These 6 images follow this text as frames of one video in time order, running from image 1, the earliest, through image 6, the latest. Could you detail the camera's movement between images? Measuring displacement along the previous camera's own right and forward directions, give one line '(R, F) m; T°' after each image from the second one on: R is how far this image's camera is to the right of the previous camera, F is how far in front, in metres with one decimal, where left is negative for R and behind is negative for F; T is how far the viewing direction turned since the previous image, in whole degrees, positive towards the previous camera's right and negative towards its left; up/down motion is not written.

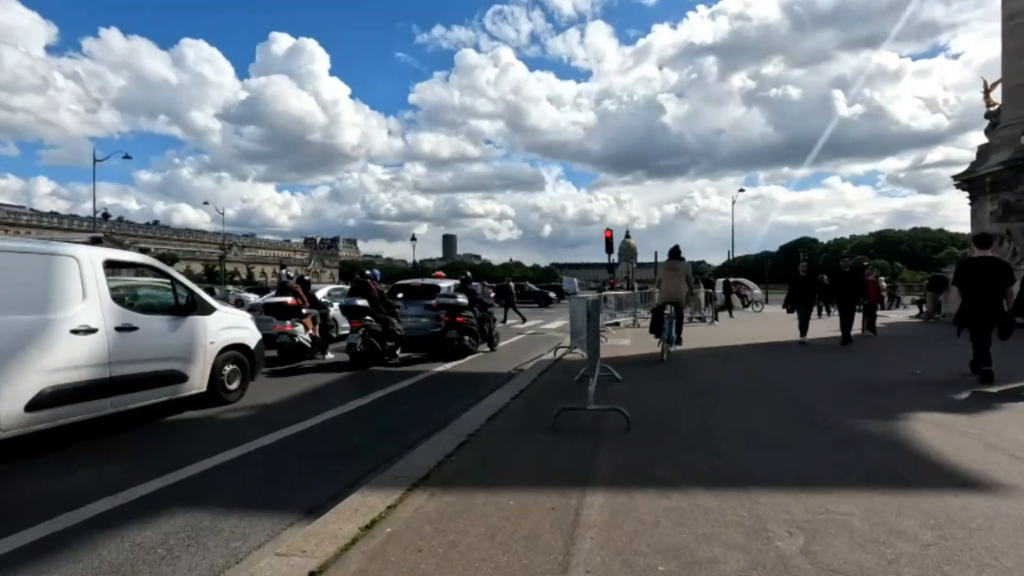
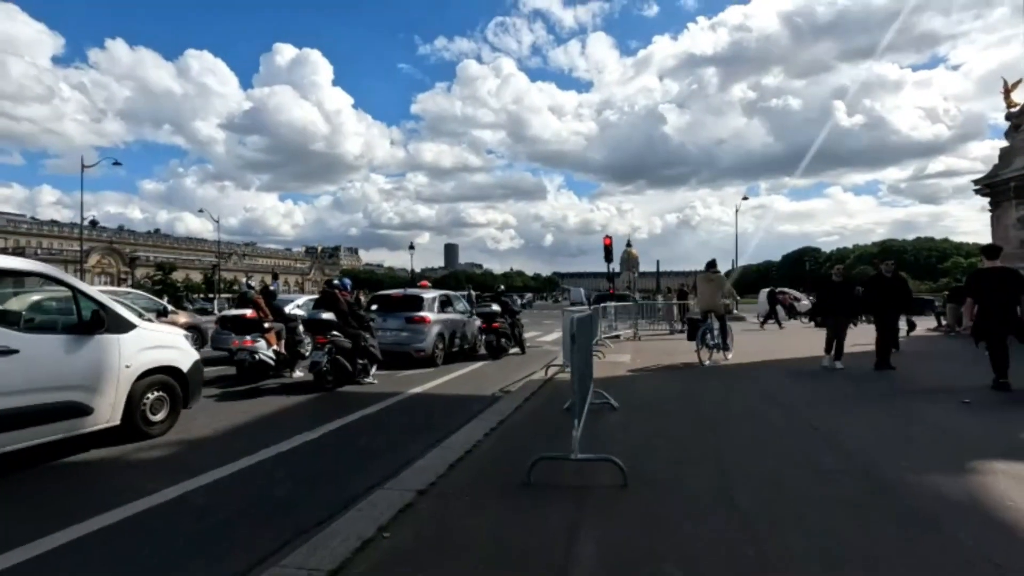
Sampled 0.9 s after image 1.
(+0.4, +1.4) m; 0°
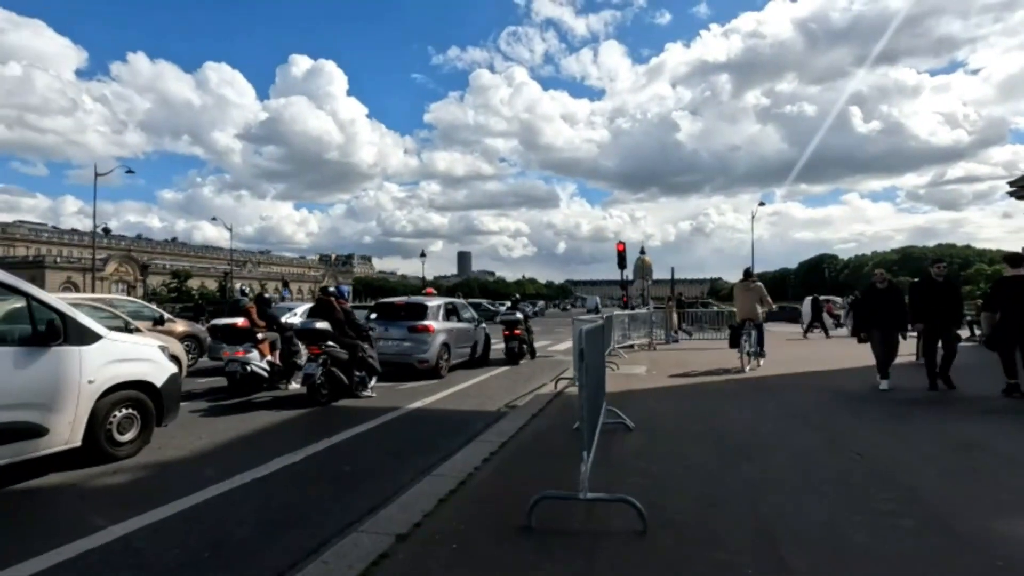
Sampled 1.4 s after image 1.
(+0.1, +0.8) m; -1°
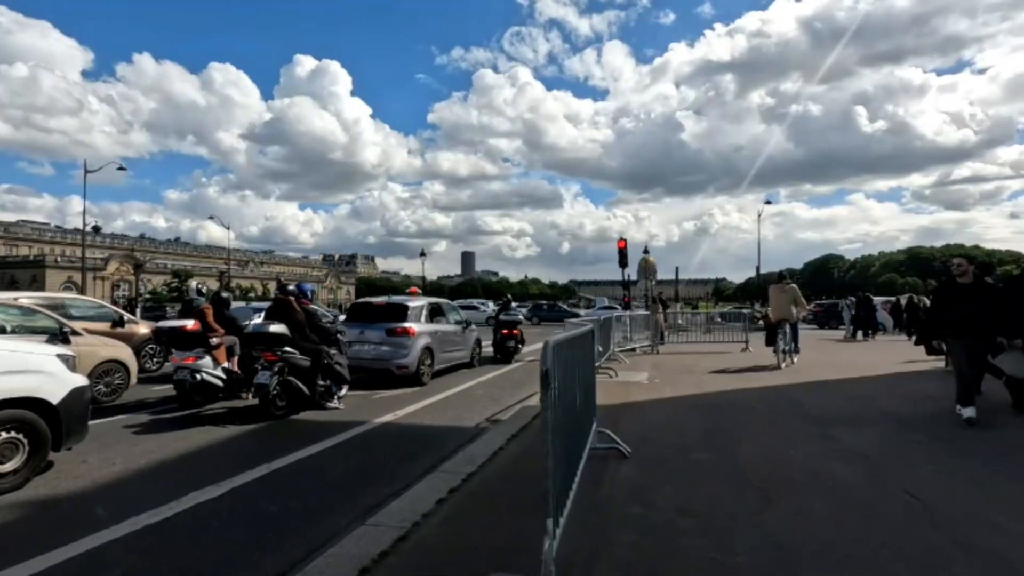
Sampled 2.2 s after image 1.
(+0.4, +1.3) m; 0°
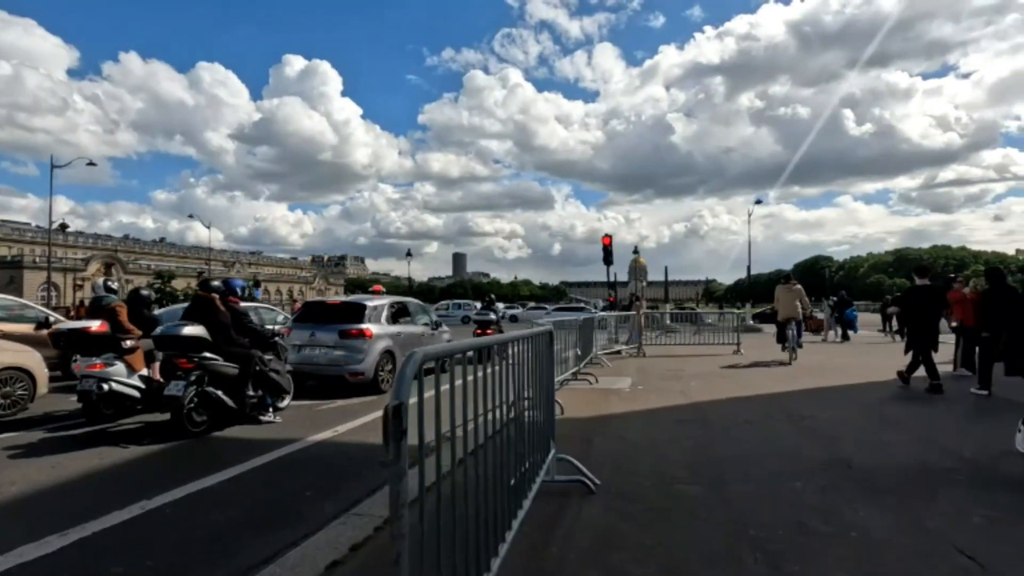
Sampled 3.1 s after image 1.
(+0.5, +1.3) m; +1°
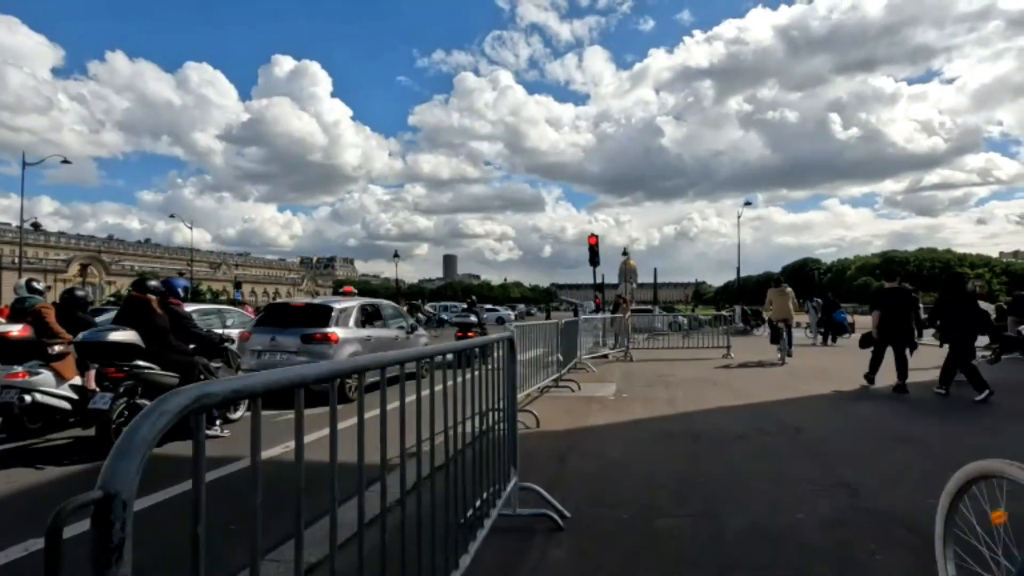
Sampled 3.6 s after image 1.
(+0.3, +0.8) m; +1°
